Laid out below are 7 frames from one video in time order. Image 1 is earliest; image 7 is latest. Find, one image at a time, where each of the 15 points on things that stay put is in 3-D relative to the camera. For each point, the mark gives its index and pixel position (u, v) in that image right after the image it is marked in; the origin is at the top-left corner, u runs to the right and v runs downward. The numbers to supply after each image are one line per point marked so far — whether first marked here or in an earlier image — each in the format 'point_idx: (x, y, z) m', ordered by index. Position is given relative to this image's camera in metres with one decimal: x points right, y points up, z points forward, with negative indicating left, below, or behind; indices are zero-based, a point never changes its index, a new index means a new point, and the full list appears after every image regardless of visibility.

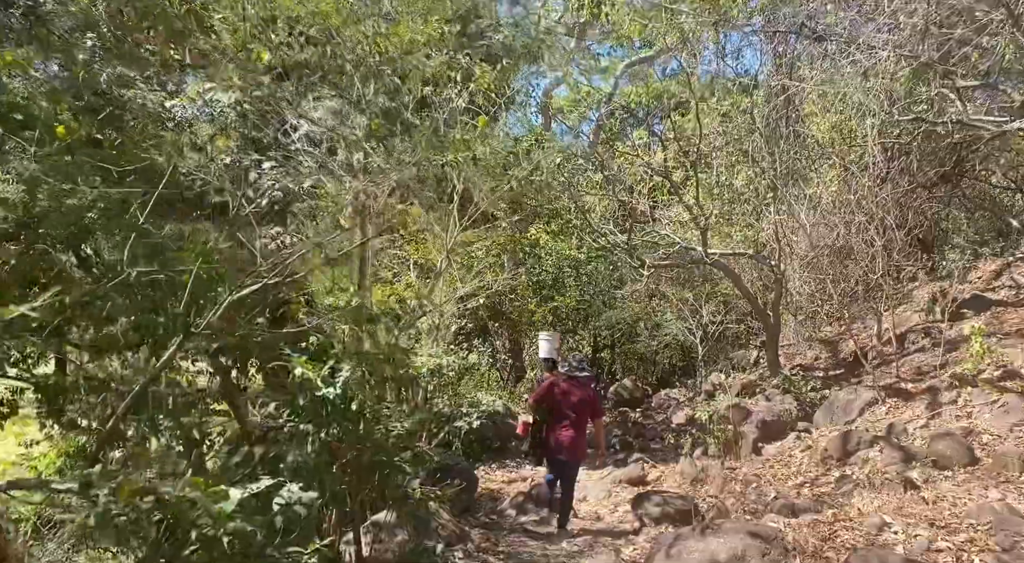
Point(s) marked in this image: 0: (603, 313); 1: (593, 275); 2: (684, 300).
0: (+1.5, -0.5, +12.0) m
1: (+1.3, 0.0, +11.9) m
2: (+2.8, -0.3, +11.9) m
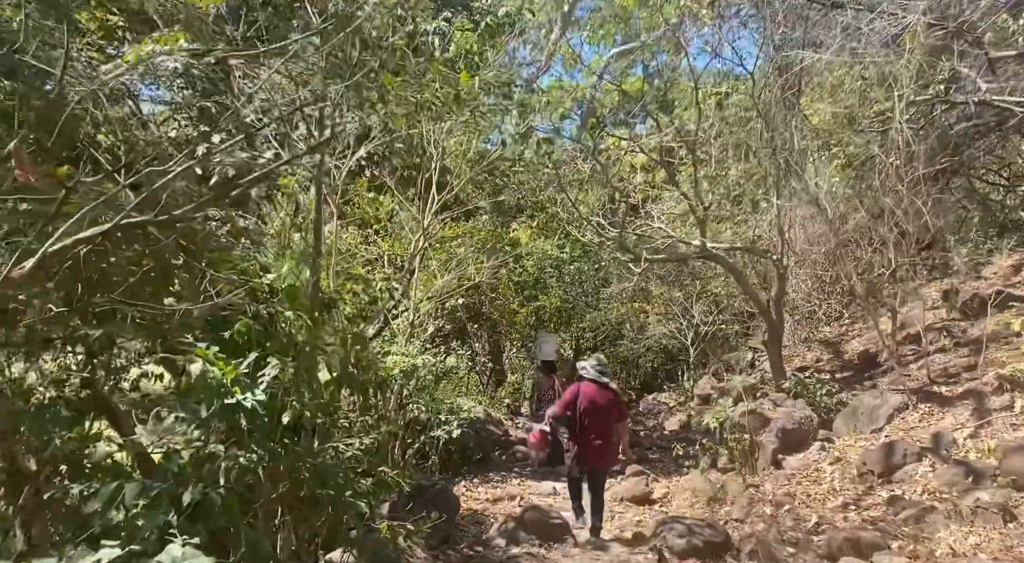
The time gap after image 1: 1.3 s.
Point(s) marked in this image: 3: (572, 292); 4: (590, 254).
0: (+1.2, -0.5, +11.4) m
1: (+1.0, +0.1, +11.3) m
2: (+2.5, -0.3, +11.3) m
3: (+0.9, -0.2, +11.3) m
4: (+1.2, +0.4, +11.4) m
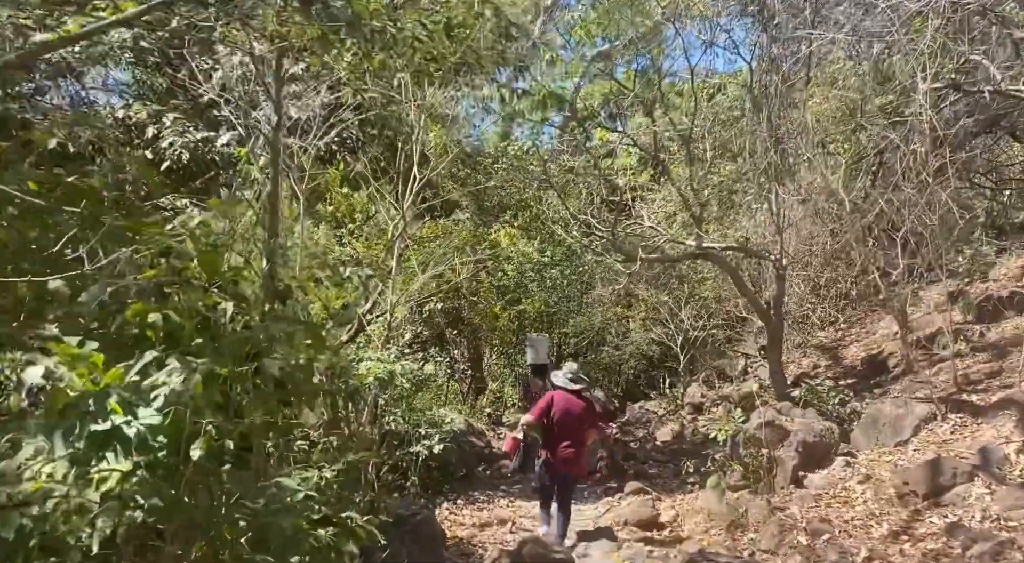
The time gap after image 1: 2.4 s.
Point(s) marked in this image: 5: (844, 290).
0: (+0.9, -0.6, +11.0) m
1: (+0.7, 0.0, +10.8) m
2: (+2.2, -0.3, +10.9) m
3: (+0.7, -0.2, +10.8) m
4: (+0.9, +0.3, +11.0) m
5: (+4.5, -0.1, +9.9) m
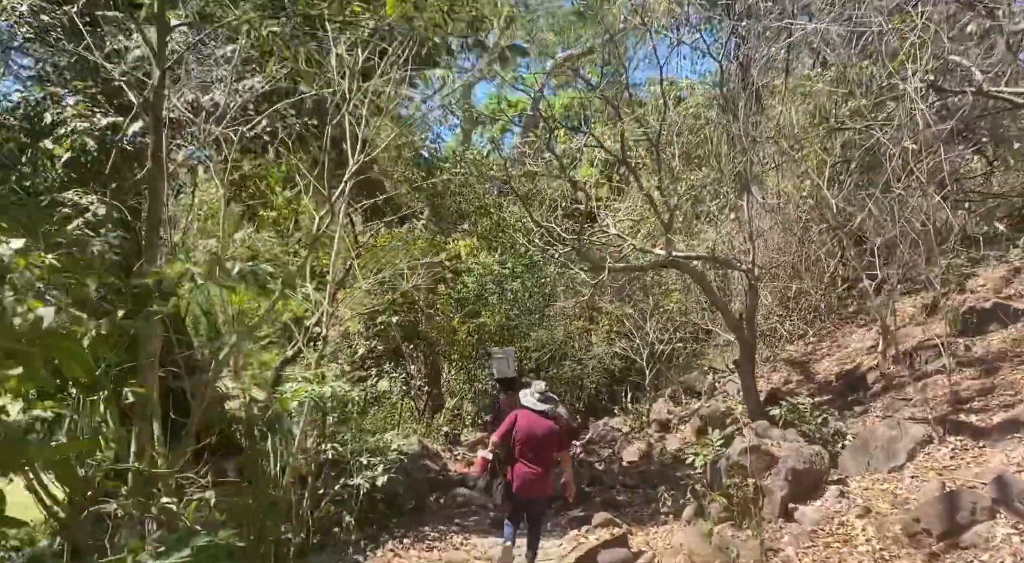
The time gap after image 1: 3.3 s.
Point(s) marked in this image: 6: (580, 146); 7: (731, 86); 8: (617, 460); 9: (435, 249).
0: (+0.3, -0.8, +10.5) m
1: (+0.1, -0.2, +10.4) m
2: (+1.6, -0.5, +10.6) m
3: (+0.1, -0.4, +10.3) m
4: (+0.3, +0.2, +10.5) m
5: (+4.0, -0.3, +9.7) m
6: (+0.8, +1.5, +8.1) m
7: (+2.3, +2.0, +7.6) m
8: (+1.1, -1.9, +7.5) m
9: (-0.9, +0.4, +8.9) m
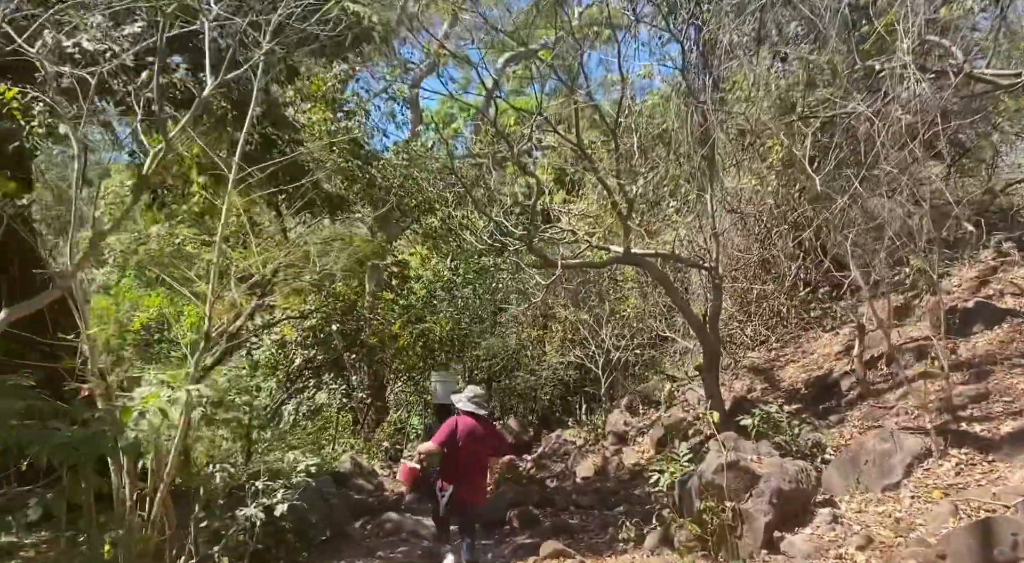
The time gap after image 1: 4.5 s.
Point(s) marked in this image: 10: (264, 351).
0: (-0.4, -0.8, +9.9) m
1: (-0.6, -0.2, +9.7) m
2: (+0.9, -0.6, +10.0) m
3: (-0.6, -0.5, +9.7) m
4: (-0.4, +0.1, +9.9) m
5: (+3.3, -0.3, +9.3) m
6: (+0.2, +1.5, +7.6) m
7: (+1.8, +2.0, +7.2) m
8: (+0.6, -1.9, +6.9) m
9: (-1.5, +0.4, +8.2) m
10: (-2.8, -0.8, +8.3) m
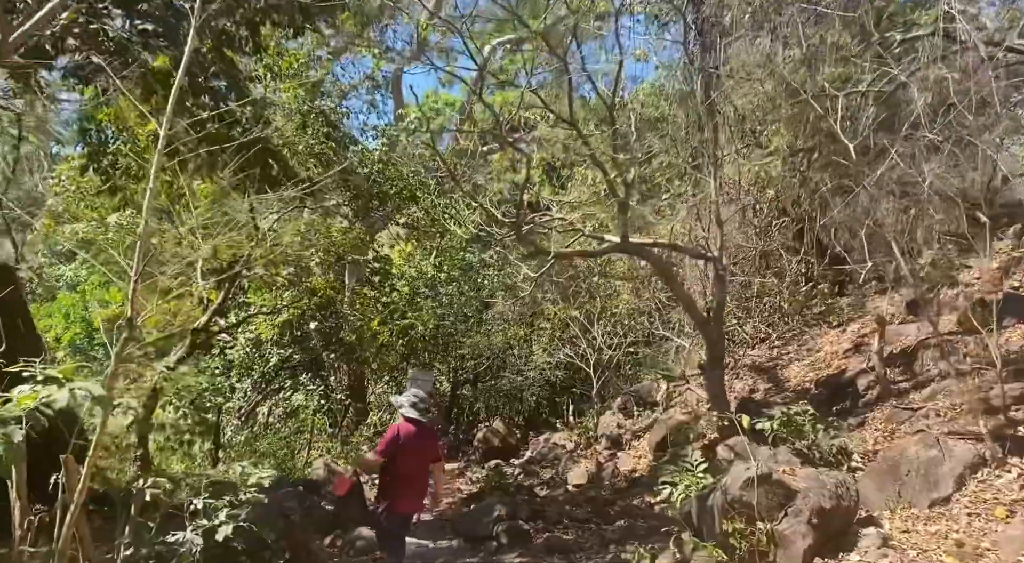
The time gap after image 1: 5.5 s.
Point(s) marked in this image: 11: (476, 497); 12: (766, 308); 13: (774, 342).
0: (-0.6, -0.7, +9.4) m
1: (-0.8, -0.1, +9.2) m
2: (+0.7, -0.5, +9.5) m
3: (-0.8, -0.4, +9.2) m
4: (-0.5, +0.2, +9.4) m
5: (+3.2, -0.3, +8.9) m
6: (+0.1, +1.6, +7.1) m
7: (+1.7, +2.1, +6.7) m
8: (+0.4, -1.8, +6.5) m
9: (-1.7, +0.4, +7.7) m
10: (-2.9, -0.7, +7.8) m
11: (-0.3, -1.8, +6.1) m
12: (+3.1, -0.3, +8.9) m
13: (+3.2, -0.8, +9.0) m
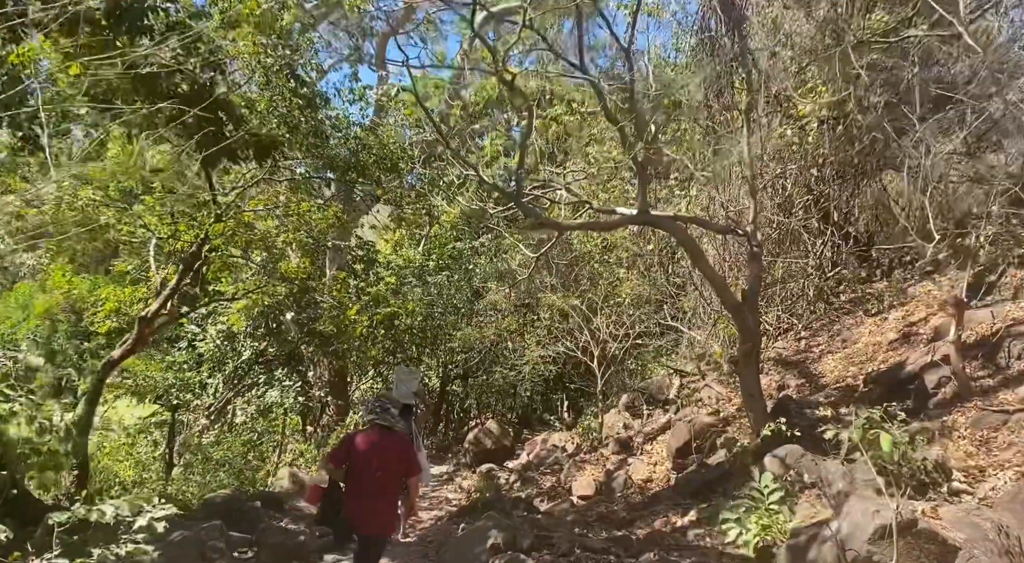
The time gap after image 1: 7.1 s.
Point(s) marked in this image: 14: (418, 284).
0: (-0.7, -0.6, +8.5) m
1: (-0.8, 0.0, +8.4) m
2: (+0.7, -0.4, +8.7) m
3: (-0.9, -0.2, +8.3) m
4: (-0.6, +0.3, +8.6) m
5: (+3.1, -0.1, +8.0) m
6: (+0.1, +1.7, +6.2) m
7: (+1.6, +2.2, +5.9) m
8: (+0.4, -1.6, +5.6) m
9: (-1.7, +0.6, +6.8) m
10: (-3.0, -0.6, +6.9) m
11: (-0.3, -1.7, +5.3) m
12: (+3.0, -0.2, +8.1) m
13: (+3.1, -0.6, +8.1) m
14: (-1.1, +0.1, +8.1) m
